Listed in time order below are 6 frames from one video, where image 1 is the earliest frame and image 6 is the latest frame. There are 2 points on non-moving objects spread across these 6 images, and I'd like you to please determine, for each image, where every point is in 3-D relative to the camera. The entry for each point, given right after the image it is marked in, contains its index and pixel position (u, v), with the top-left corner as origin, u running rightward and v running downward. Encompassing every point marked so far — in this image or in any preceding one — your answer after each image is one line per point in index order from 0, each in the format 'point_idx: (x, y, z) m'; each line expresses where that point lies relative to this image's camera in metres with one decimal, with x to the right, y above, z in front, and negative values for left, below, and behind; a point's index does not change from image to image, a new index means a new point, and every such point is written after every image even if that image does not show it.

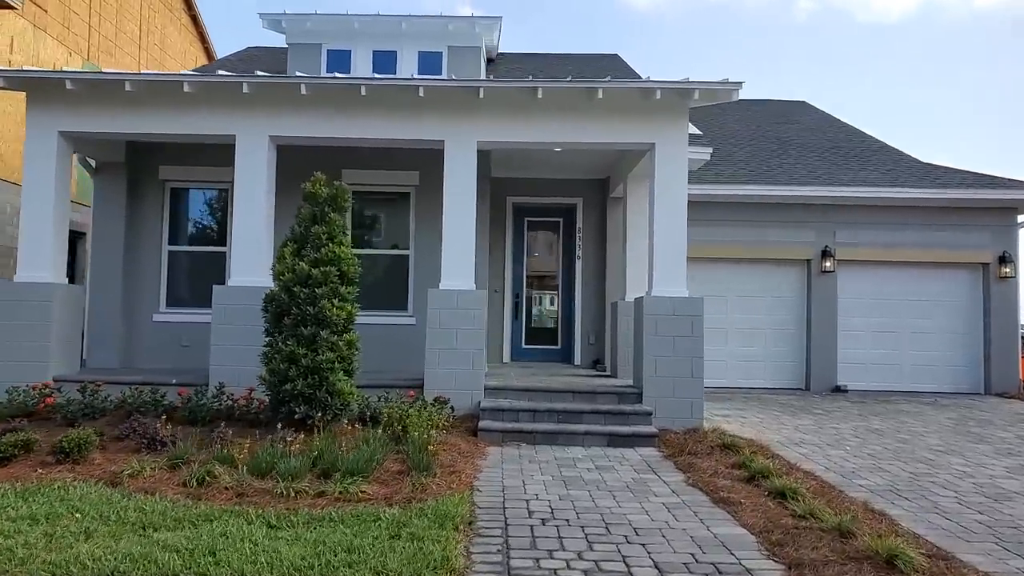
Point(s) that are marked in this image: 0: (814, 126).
0: (+5.2, +2.8, +14.0) m
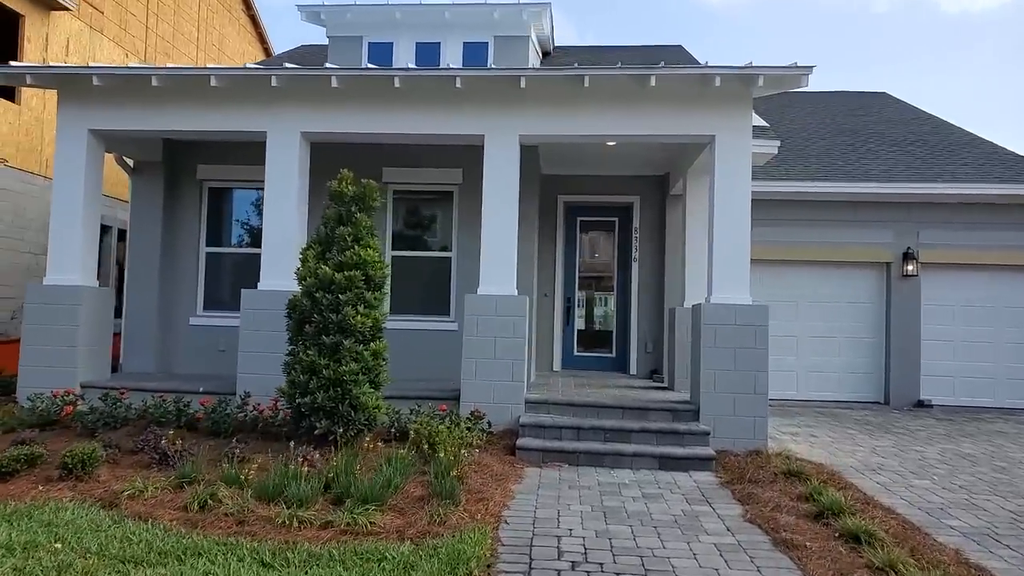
0: (+6.1, +2.7, +13.0) m
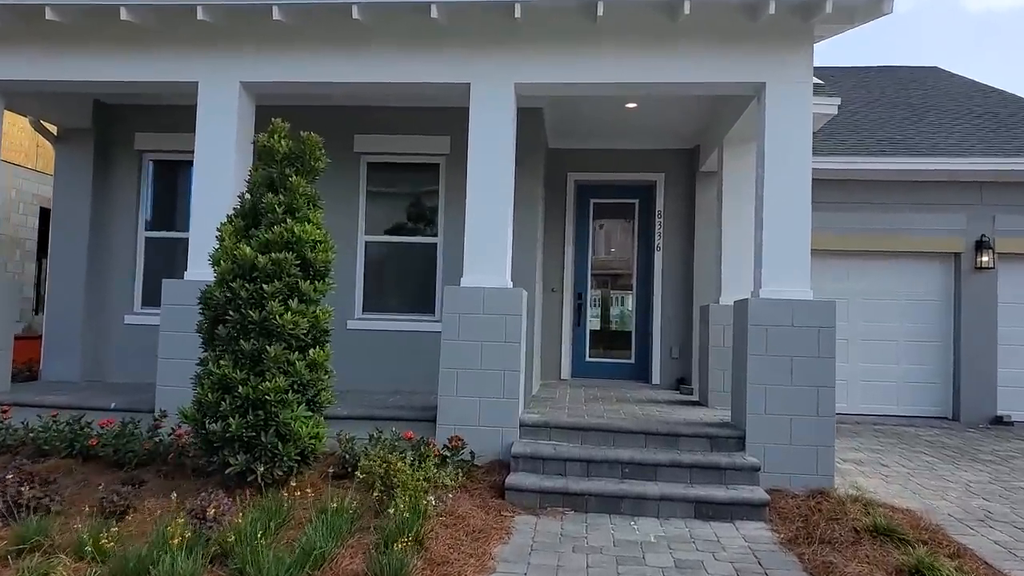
0: (+6.2, +2.8, +11.4) m
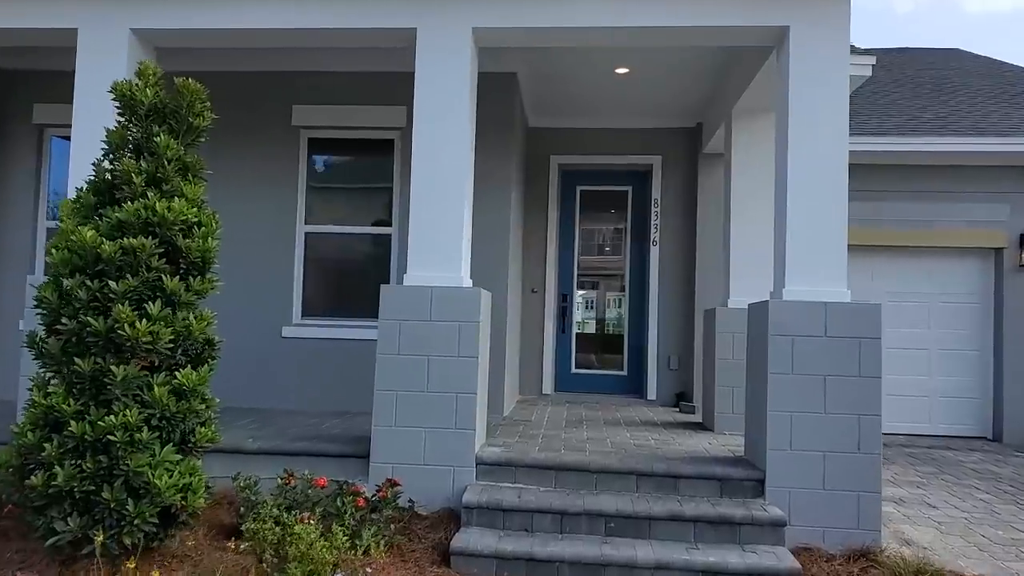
0: (+6.0, +2.8, +10.3) m
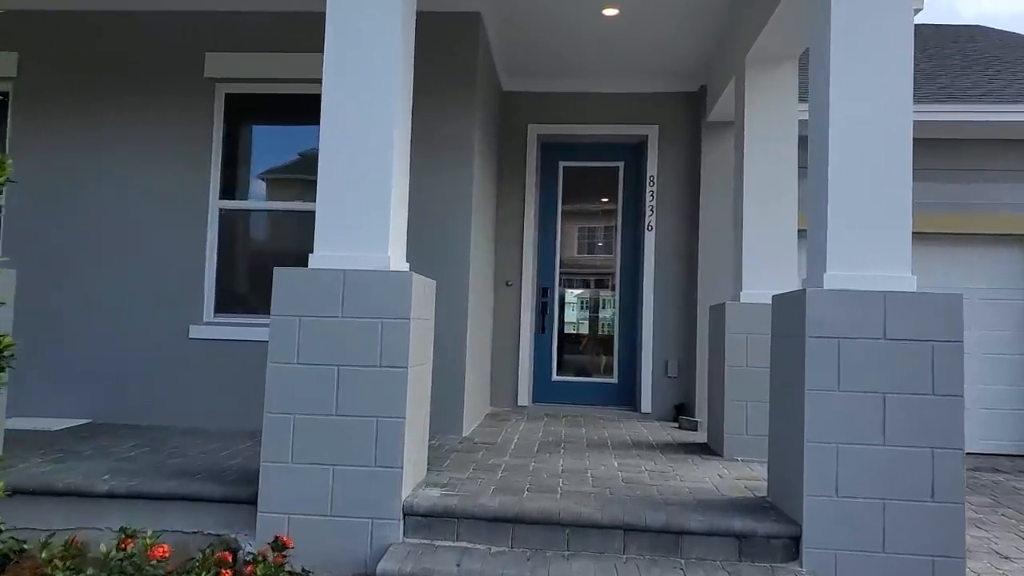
0: (+5.8, +2.8, +9.3) m
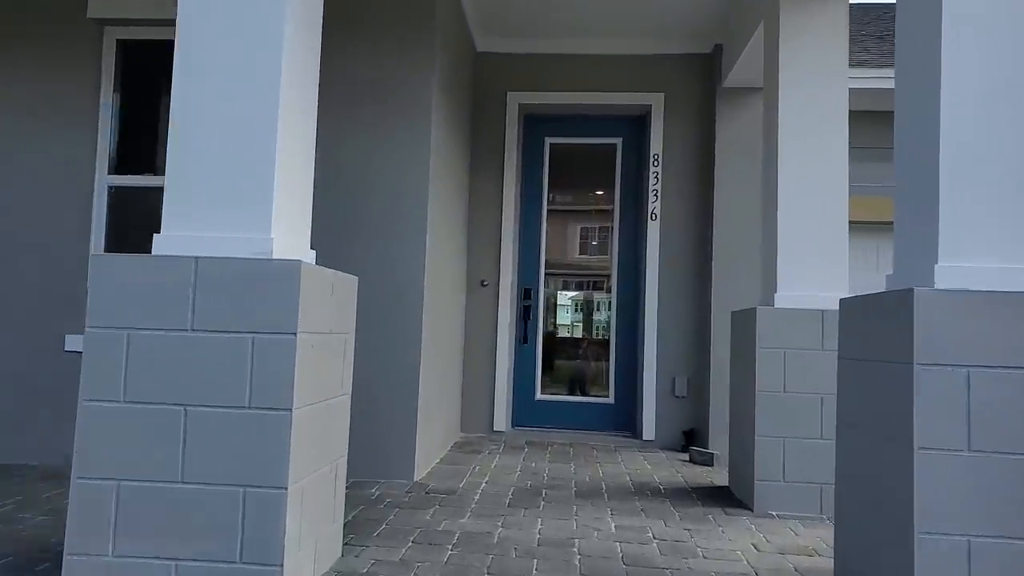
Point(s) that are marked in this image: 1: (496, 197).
0: (+5.6, +2.8, +8.3) m
1: (-0.1, +0.6, +5.1) m
